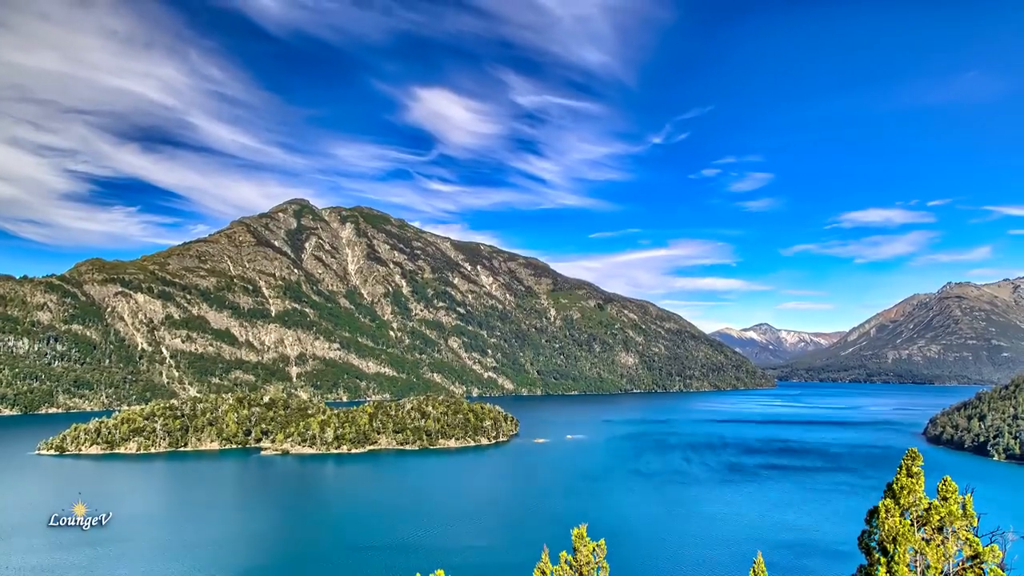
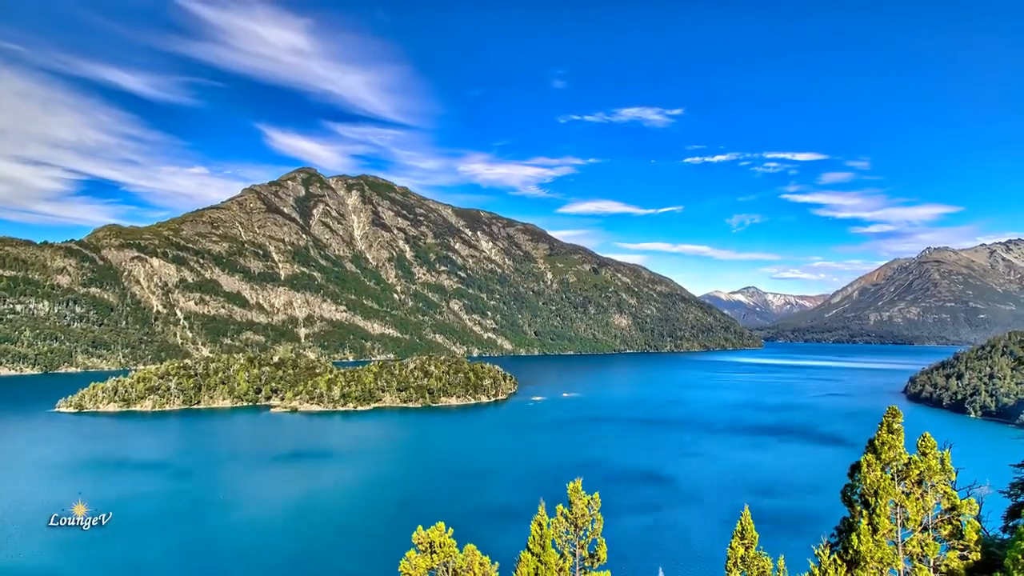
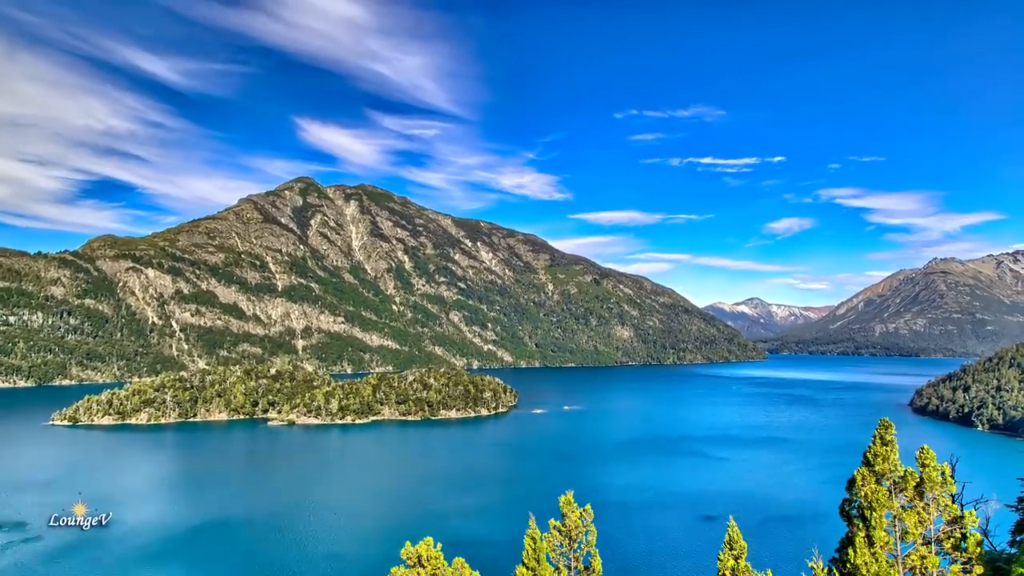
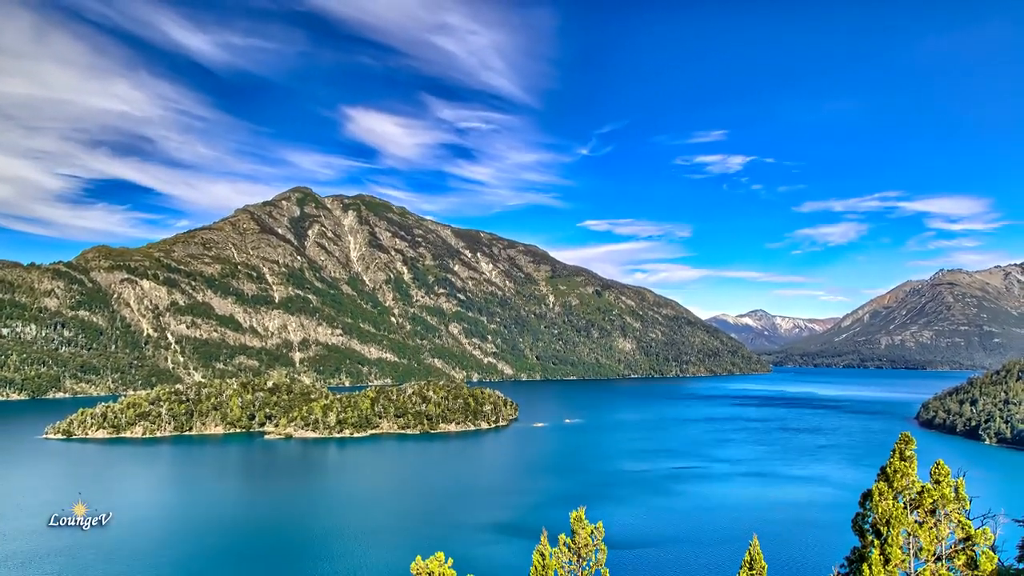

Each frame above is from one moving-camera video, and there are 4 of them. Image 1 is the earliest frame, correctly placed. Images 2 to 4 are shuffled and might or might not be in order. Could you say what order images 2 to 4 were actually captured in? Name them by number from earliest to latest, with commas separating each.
4, 3, 2
